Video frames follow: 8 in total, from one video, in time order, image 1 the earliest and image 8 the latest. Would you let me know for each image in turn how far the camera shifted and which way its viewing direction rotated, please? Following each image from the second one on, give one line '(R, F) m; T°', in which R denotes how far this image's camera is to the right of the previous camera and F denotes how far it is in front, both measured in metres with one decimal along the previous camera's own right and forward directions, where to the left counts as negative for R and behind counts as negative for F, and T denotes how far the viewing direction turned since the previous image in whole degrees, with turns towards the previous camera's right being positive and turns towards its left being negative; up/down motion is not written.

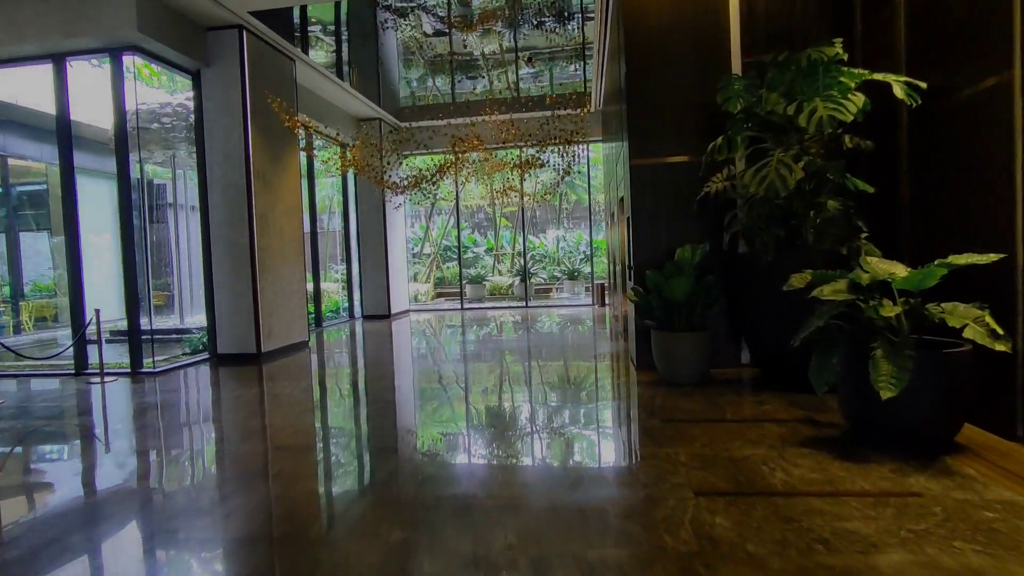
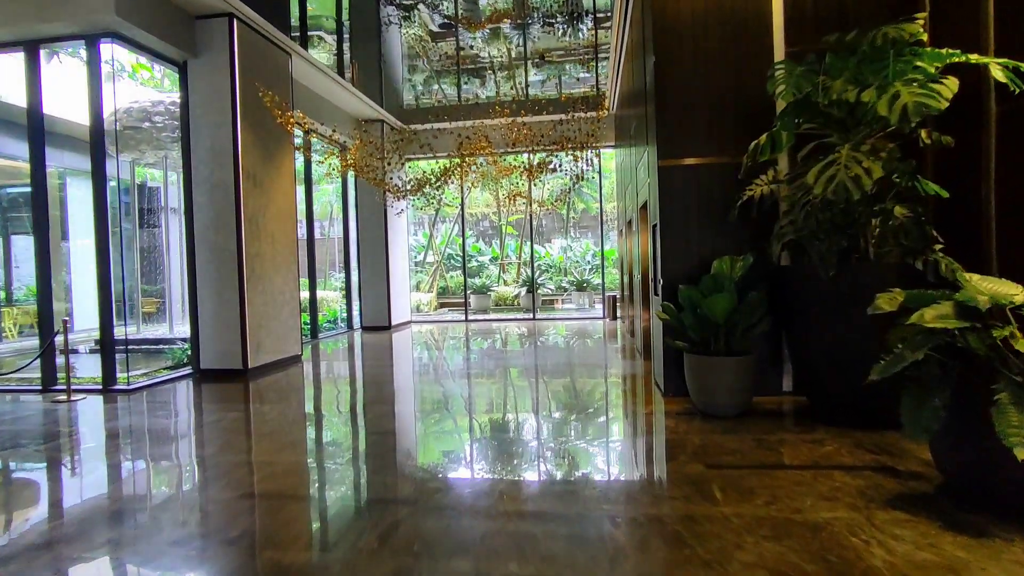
(-0.1, +0.5) m; 0°
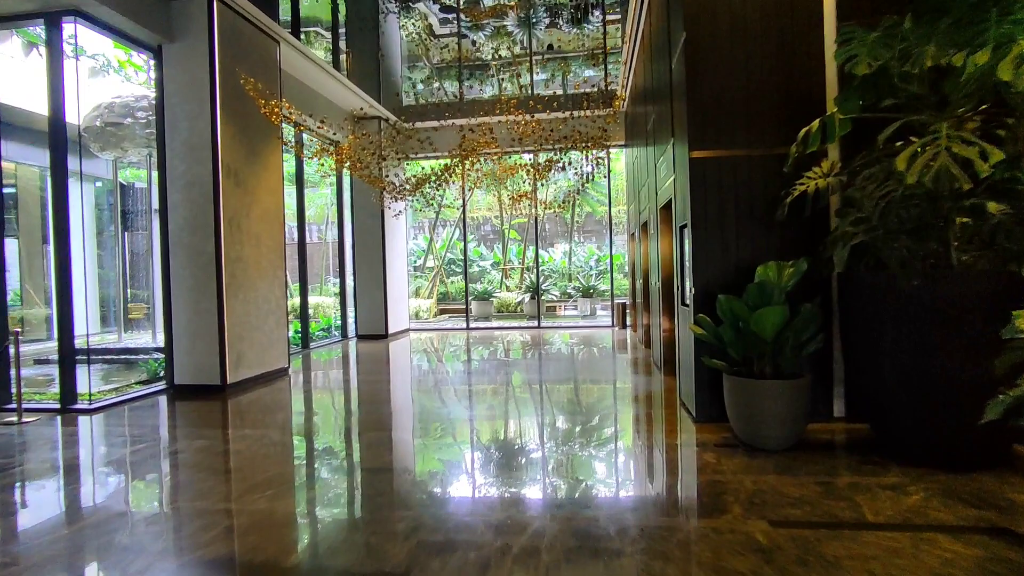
(-0.1, +0.6) m; 0°
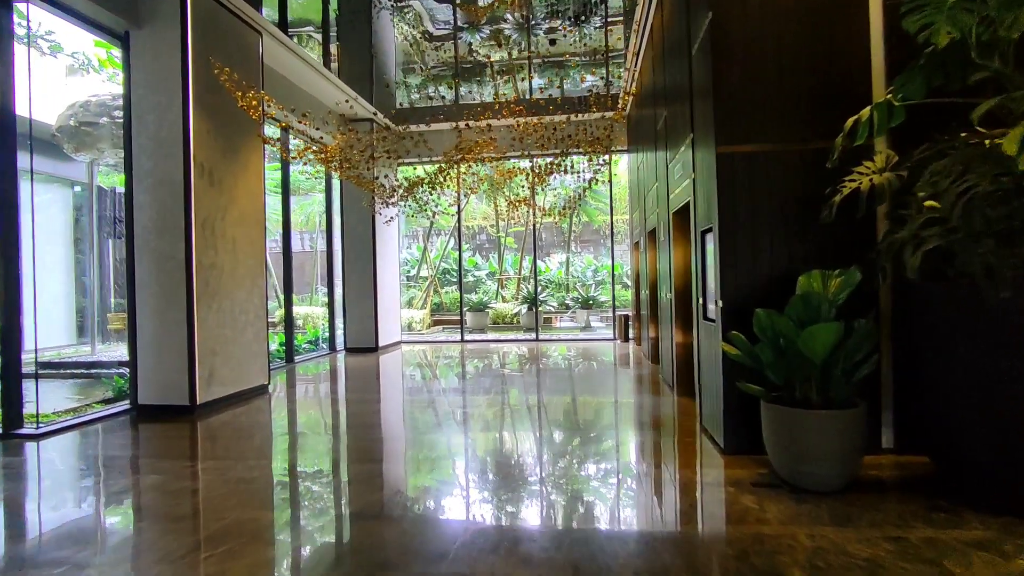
(0.0, +0.5) m; +1°
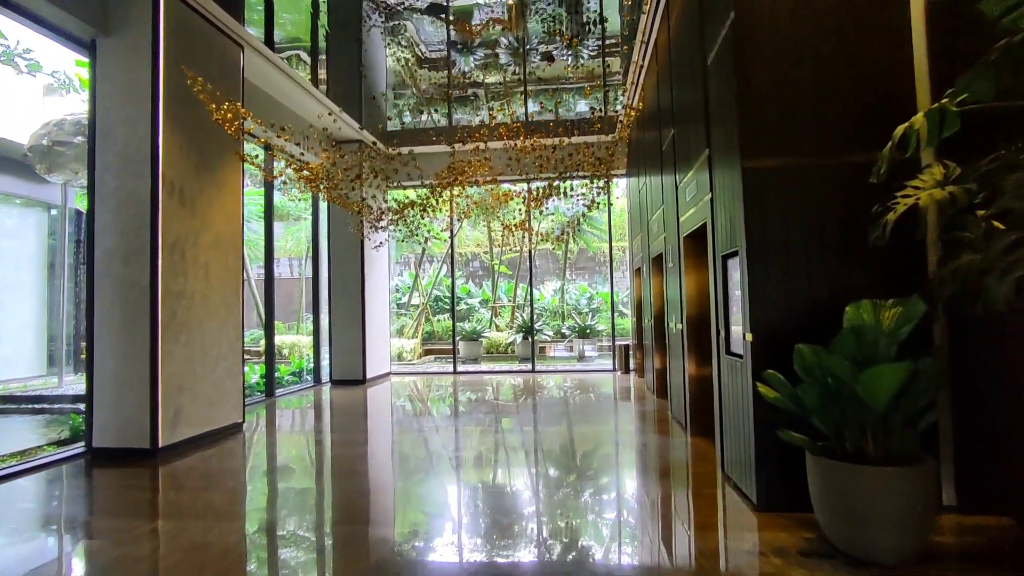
(0.0, +0.4) m; +1°
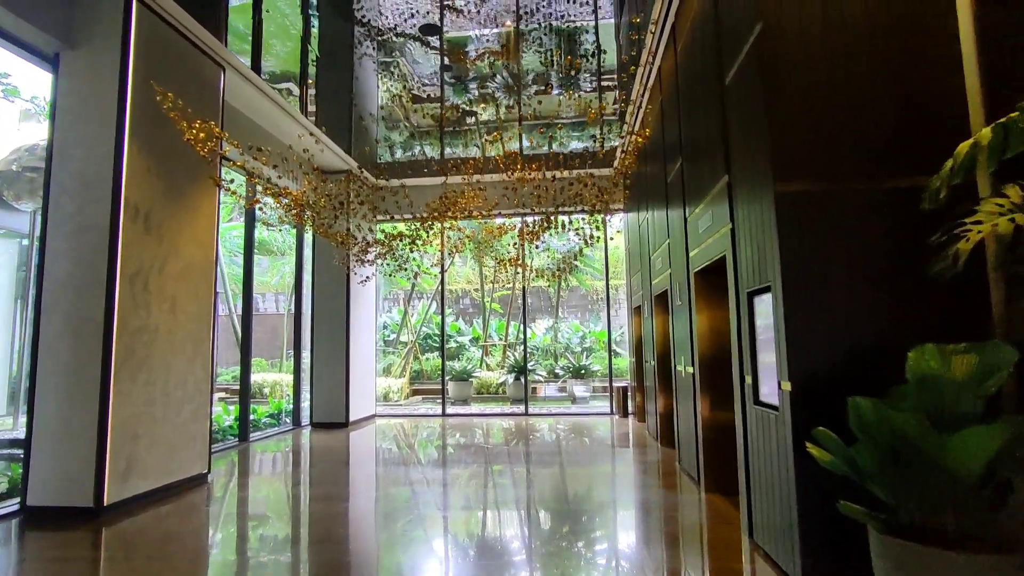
(0.0, +0.4) m; +1°
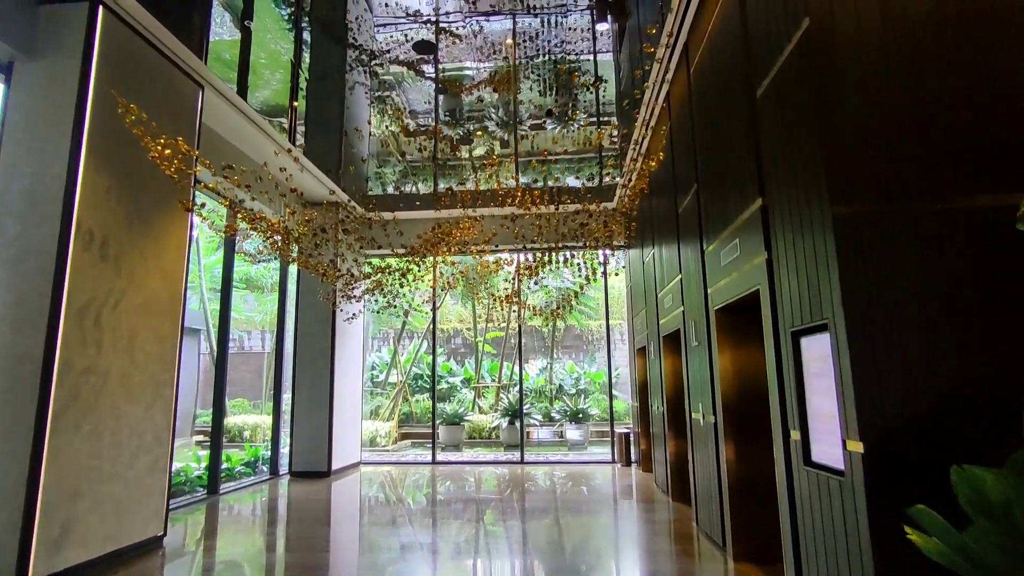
(-0.1, +0.5) m; +1°
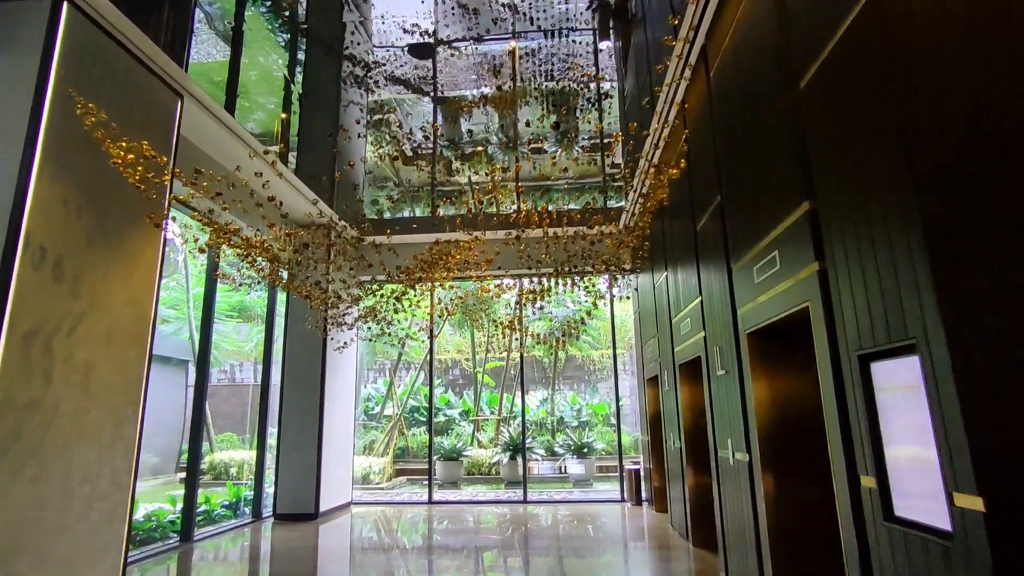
(-0.1, +0.5) m; 0°
